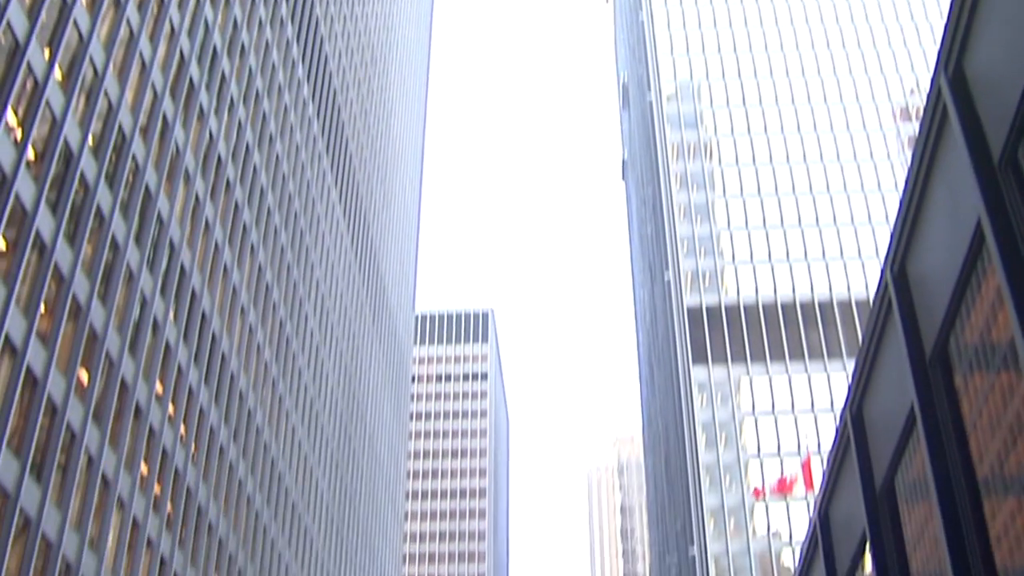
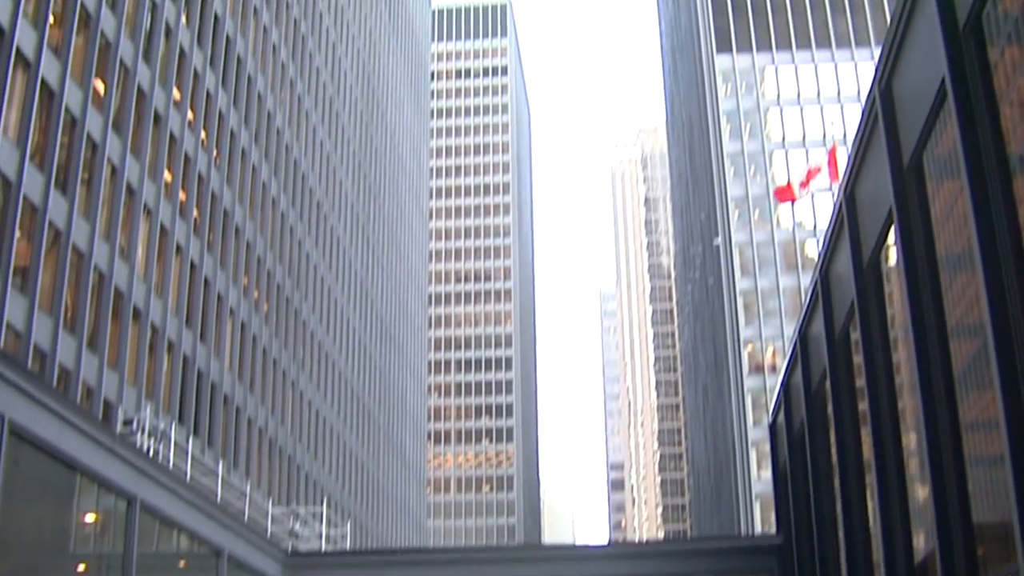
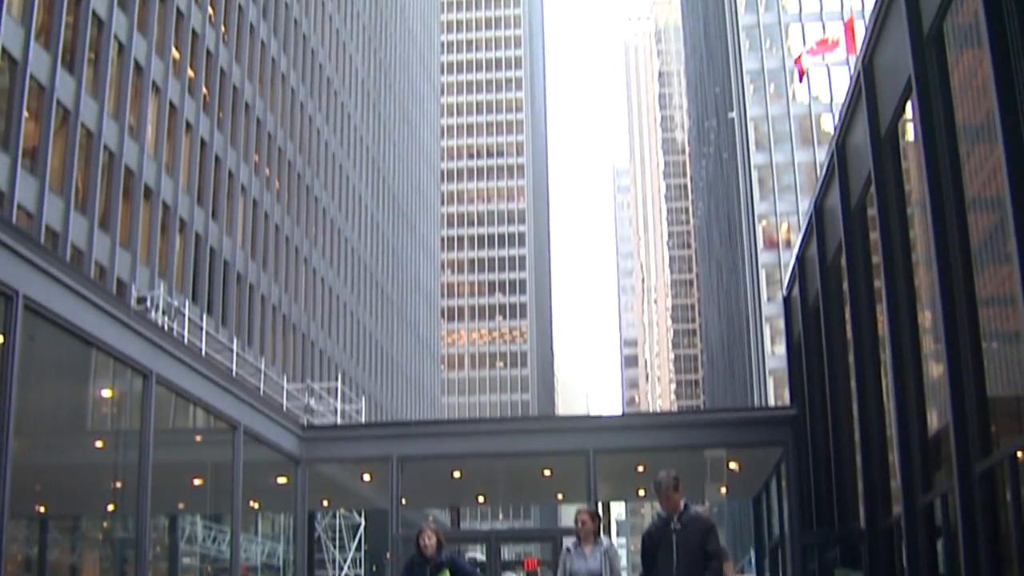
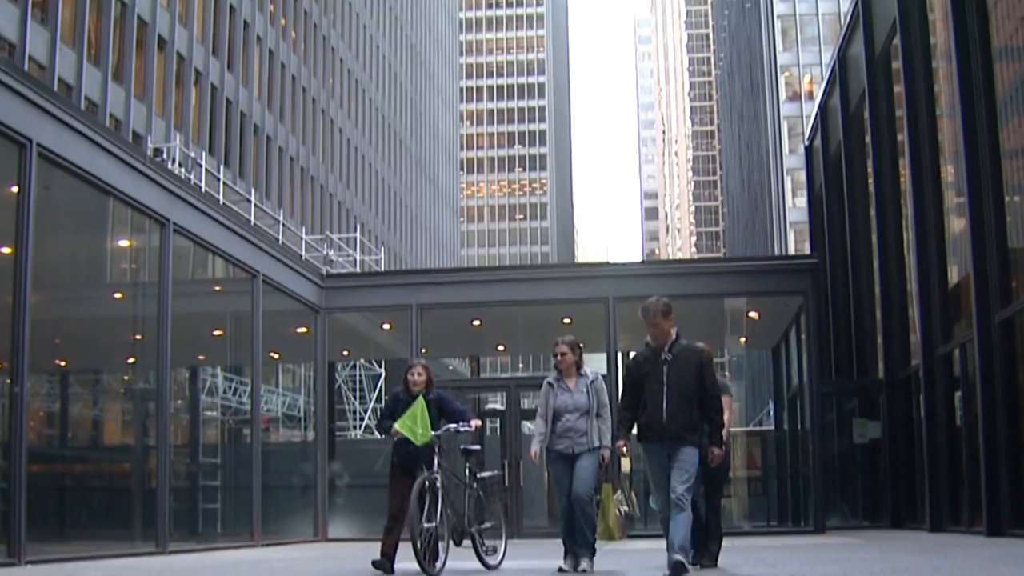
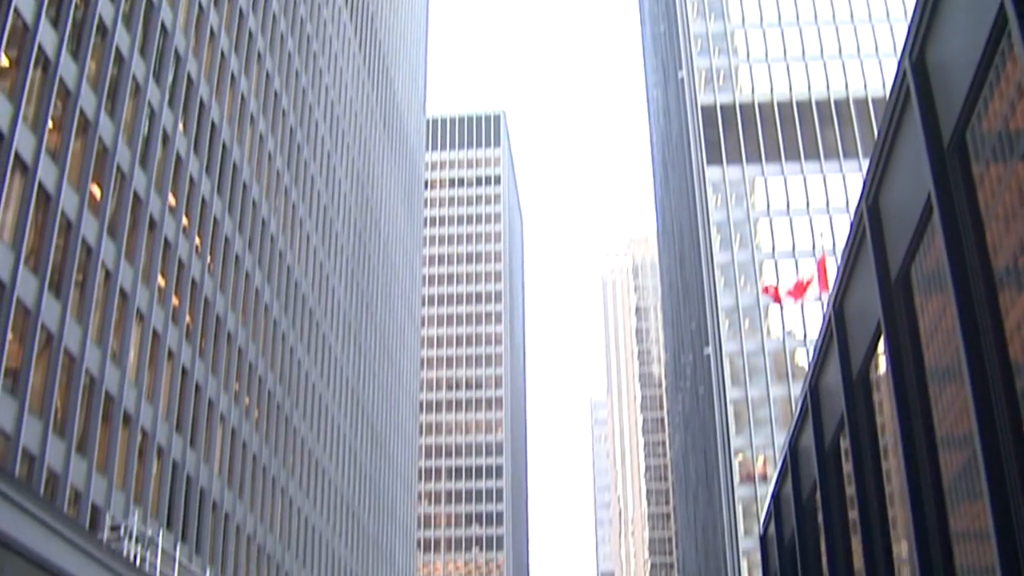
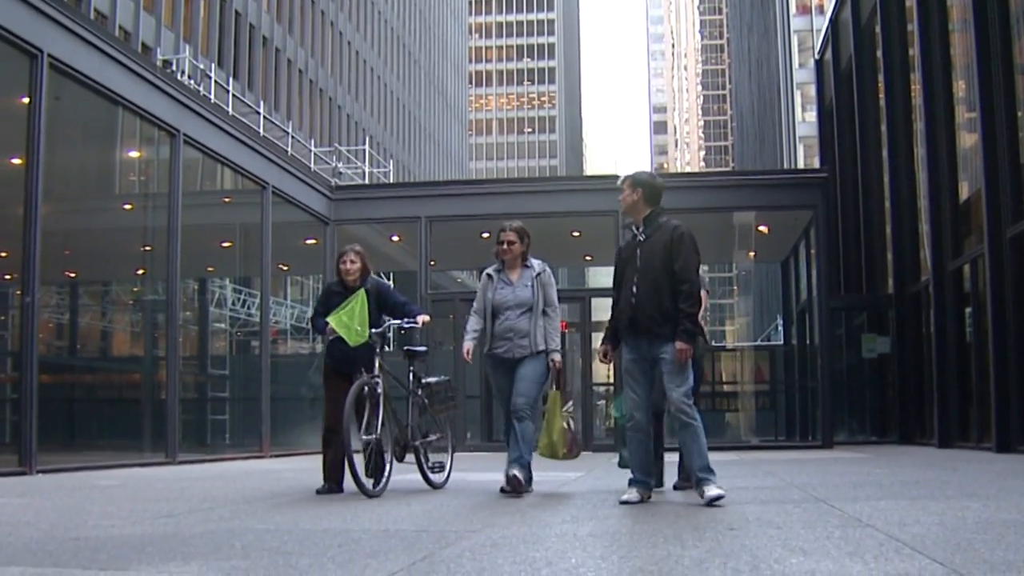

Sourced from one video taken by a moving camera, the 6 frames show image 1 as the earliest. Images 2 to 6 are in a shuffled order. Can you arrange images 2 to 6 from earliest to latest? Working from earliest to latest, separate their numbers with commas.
5, 2, 3, 4, 6
